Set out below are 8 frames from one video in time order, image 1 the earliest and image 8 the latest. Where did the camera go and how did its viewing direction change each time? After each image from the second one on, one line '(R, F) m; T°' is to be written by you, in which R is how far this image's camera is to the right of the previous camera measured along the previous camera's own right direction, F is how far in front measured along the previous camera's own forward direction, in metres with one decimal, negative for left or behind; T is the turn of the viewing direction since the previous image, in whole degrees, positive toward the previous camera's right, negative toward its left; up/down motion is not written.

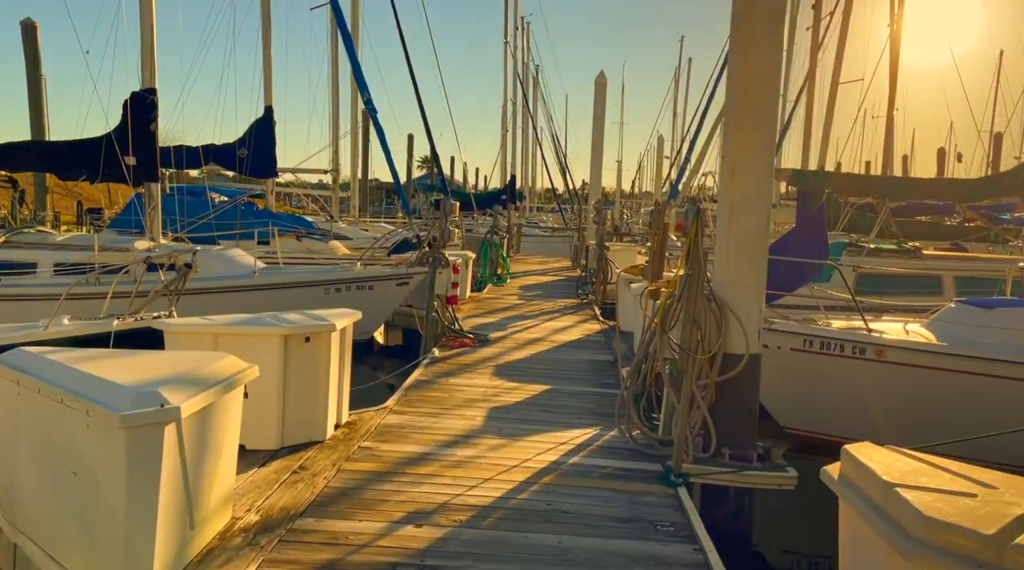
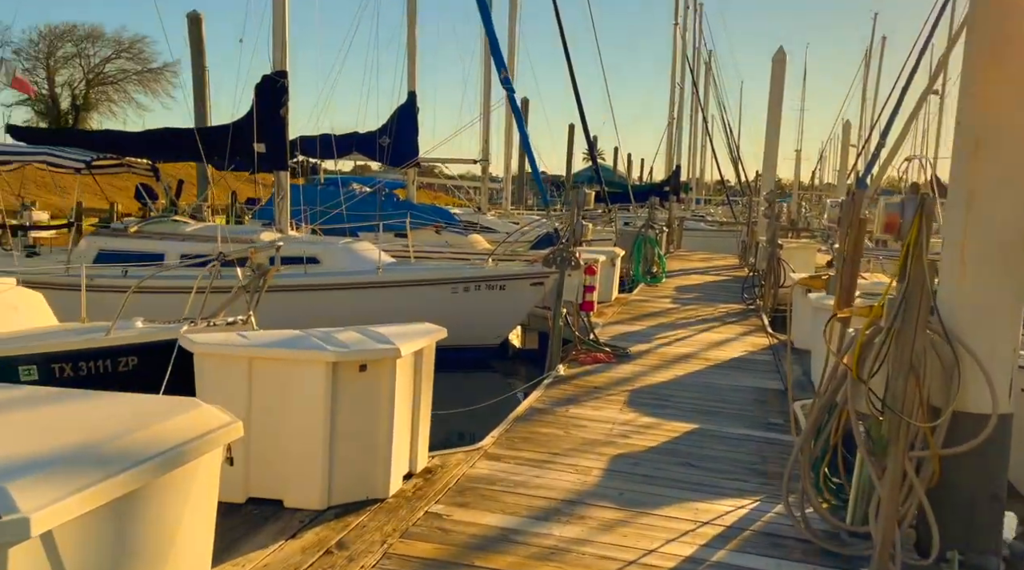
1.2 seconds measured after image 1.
(+0.2, +1.6) m; -11°
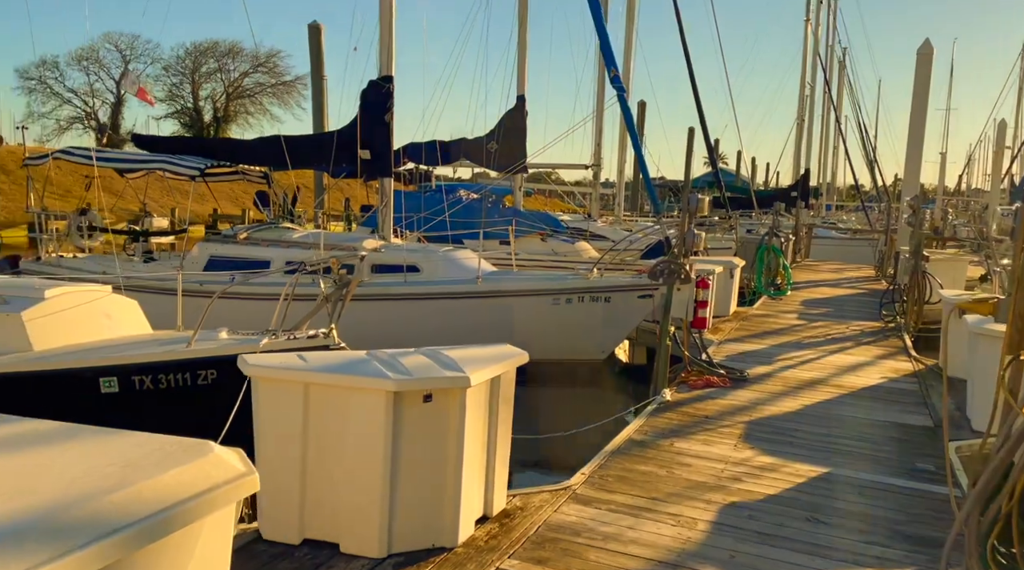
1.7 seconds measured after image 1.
(+0.1, +0.6) m; -8°
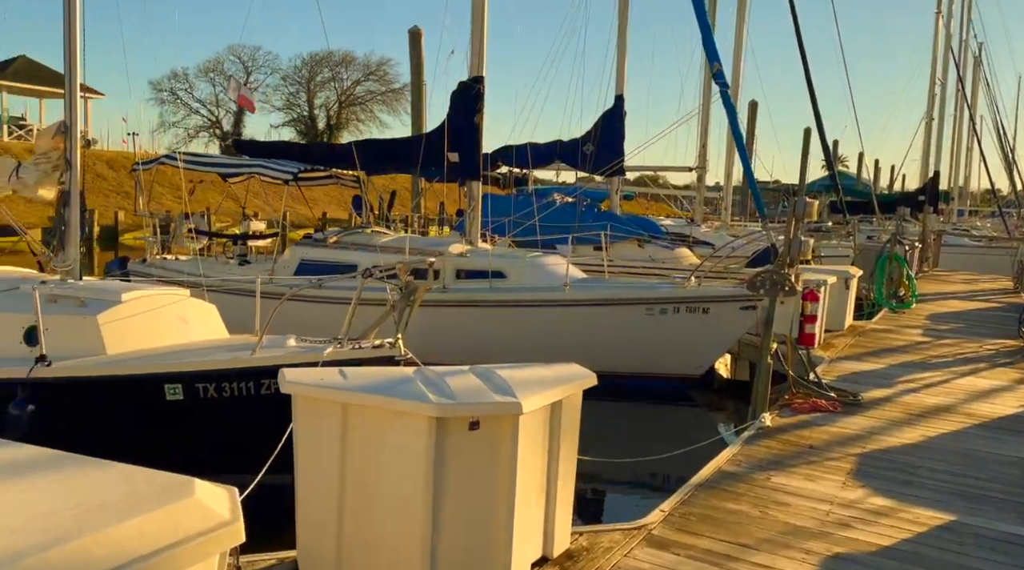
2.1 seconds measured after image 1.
(+0.2, +0.5) m; -7°
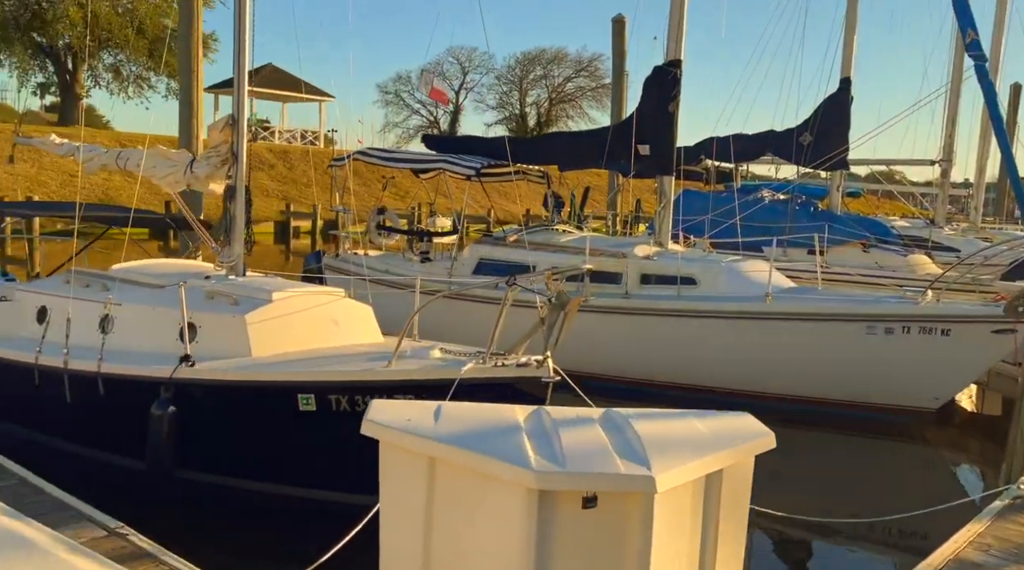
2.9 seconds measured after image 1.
(+0.2, +0.9) m; -14°
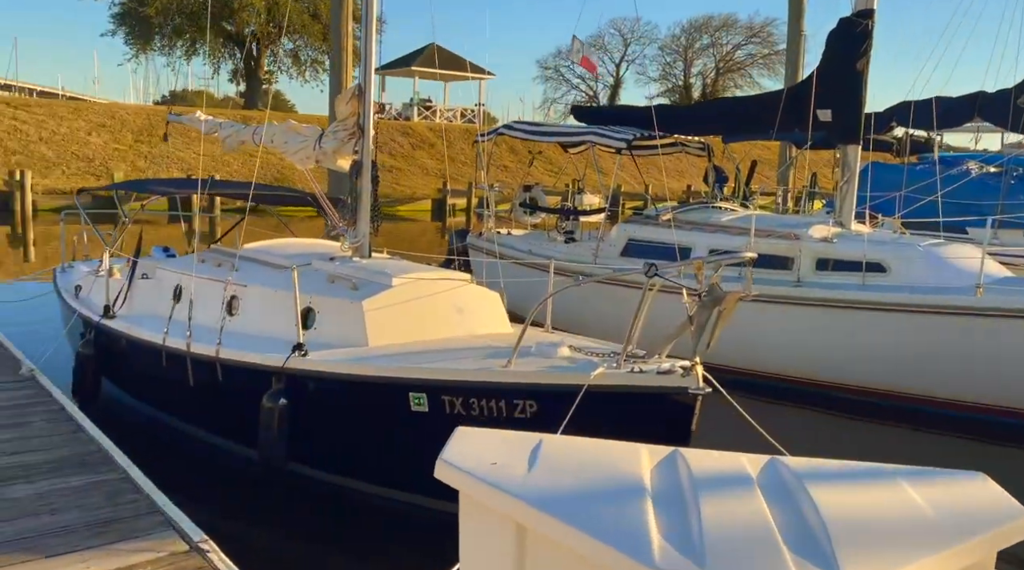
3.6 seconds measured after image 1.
(+0.1, +0.8) m; -11°
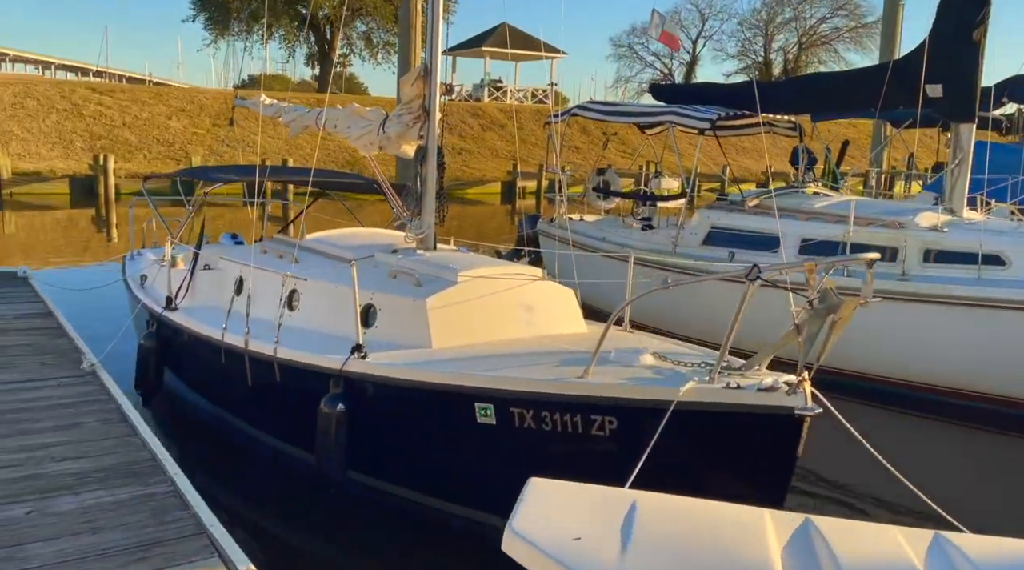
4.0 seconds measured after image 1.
(0.0, +0.4) m; -5°
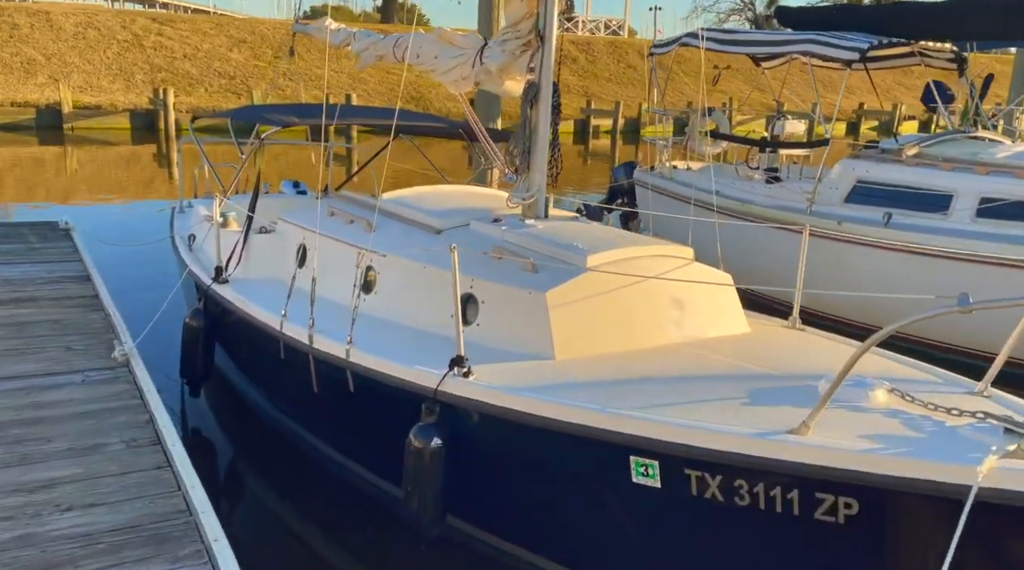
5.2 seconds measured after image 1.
(-0.4, +1.3) m; -4°
